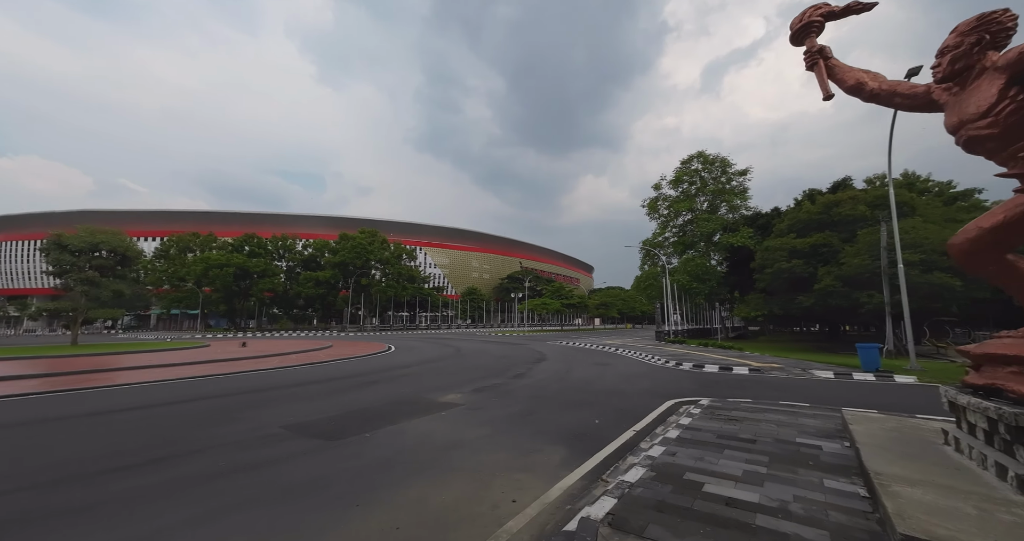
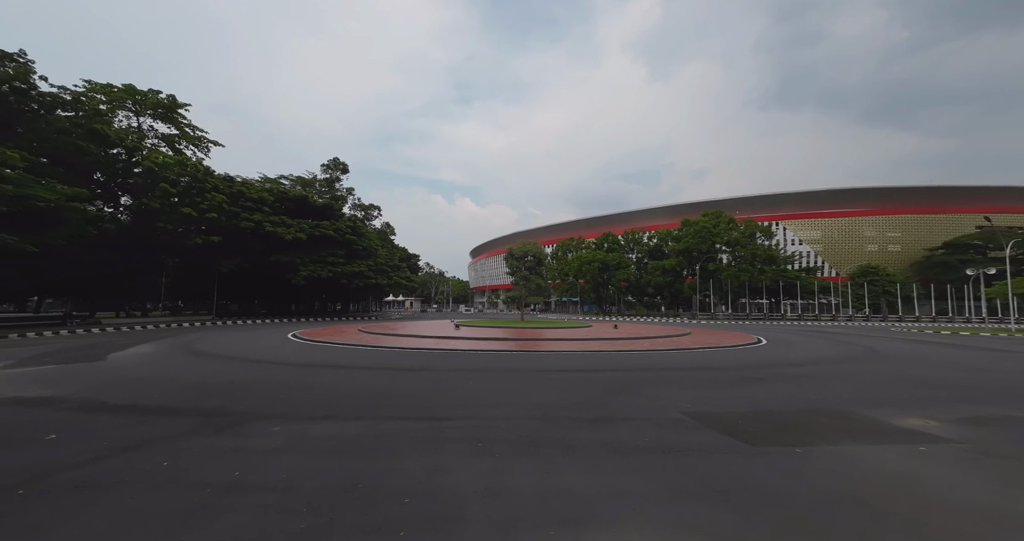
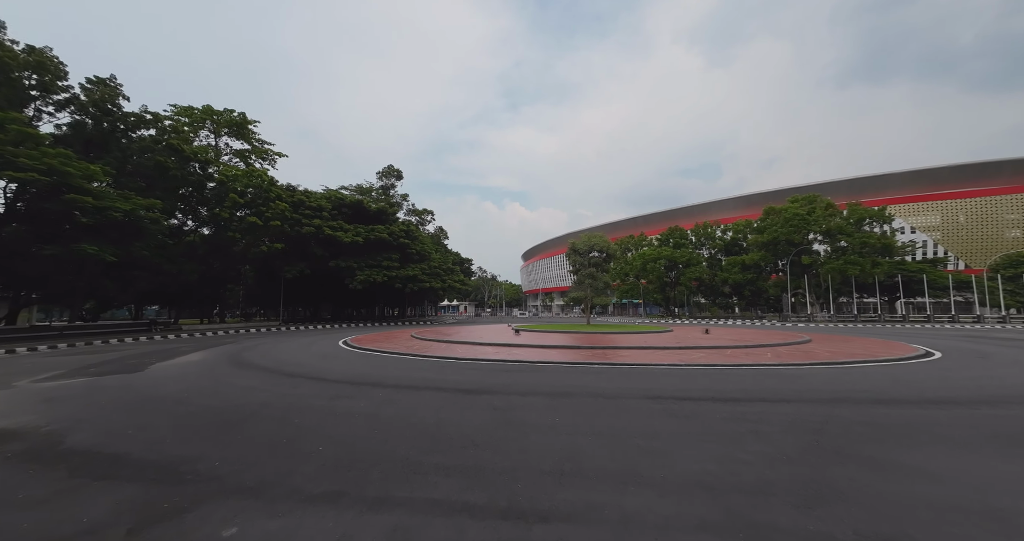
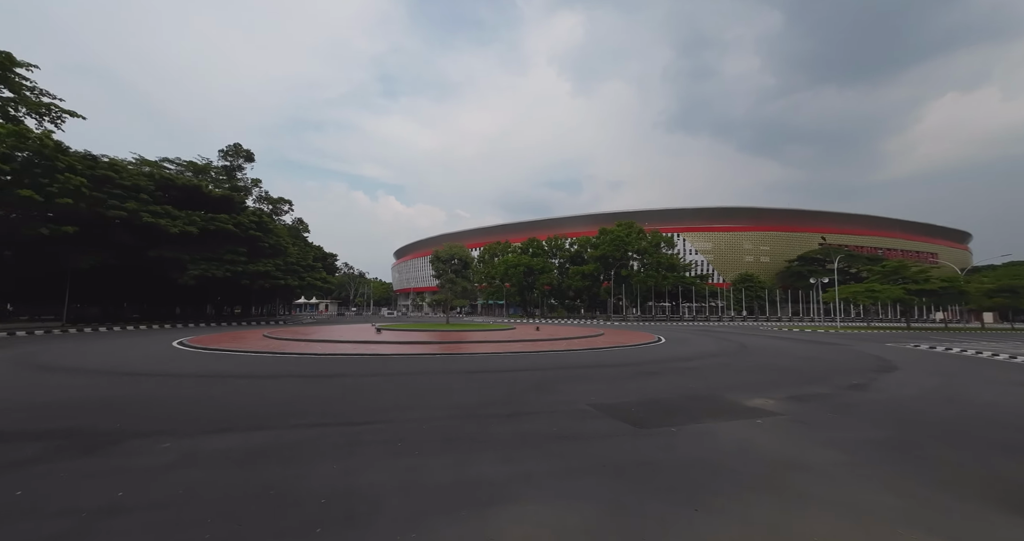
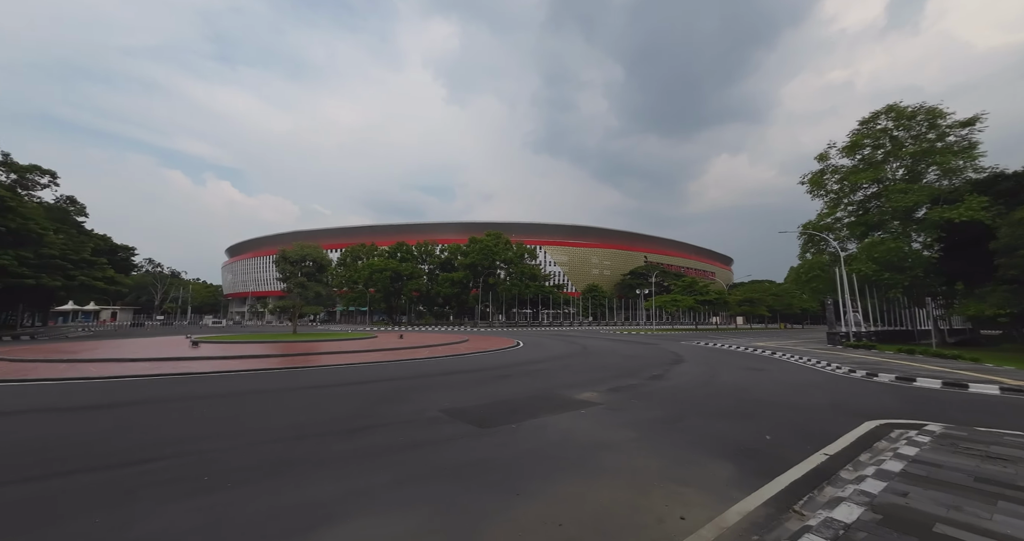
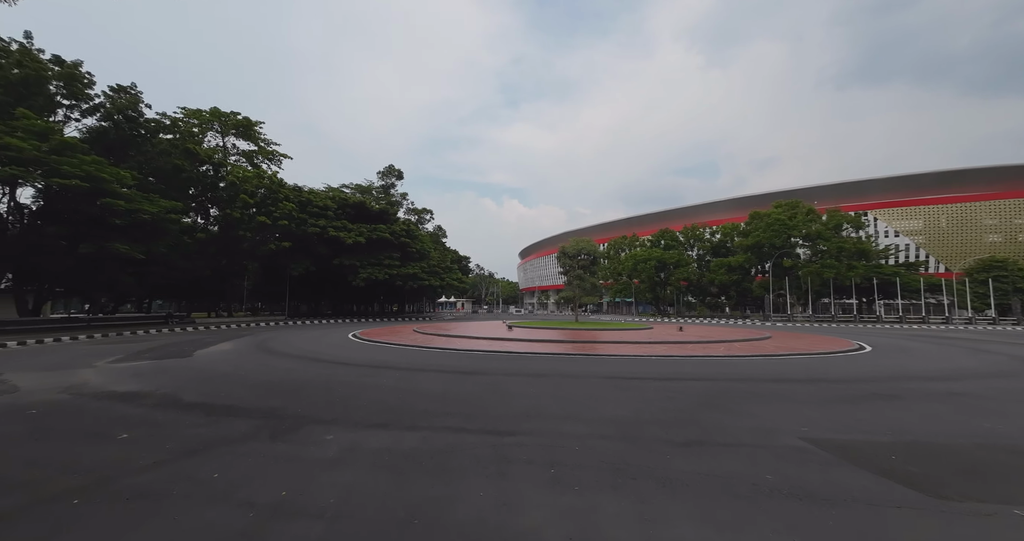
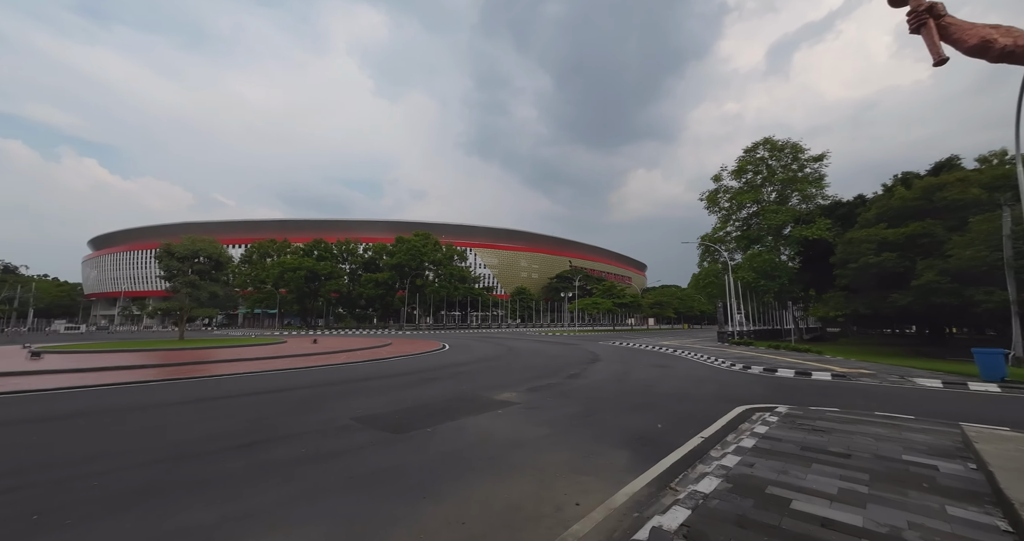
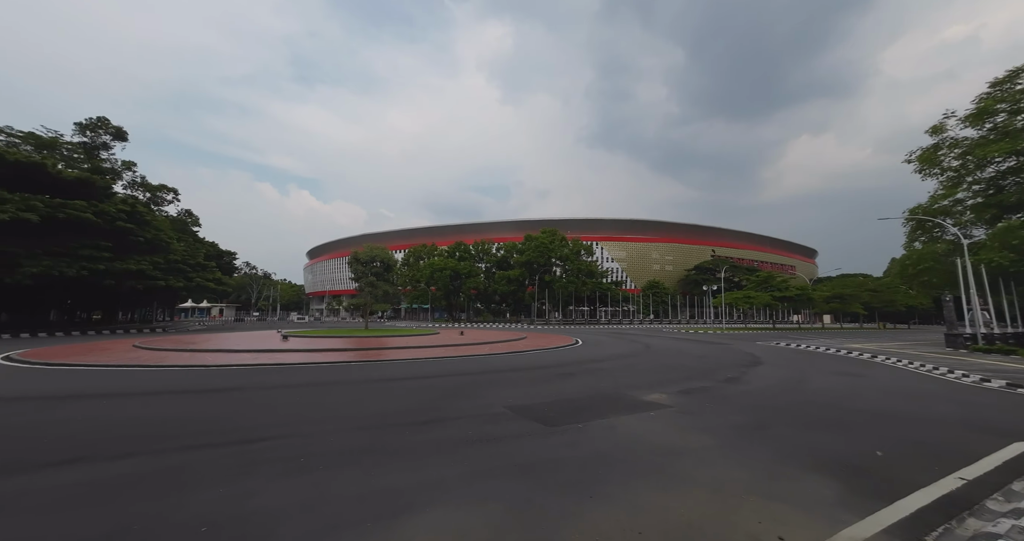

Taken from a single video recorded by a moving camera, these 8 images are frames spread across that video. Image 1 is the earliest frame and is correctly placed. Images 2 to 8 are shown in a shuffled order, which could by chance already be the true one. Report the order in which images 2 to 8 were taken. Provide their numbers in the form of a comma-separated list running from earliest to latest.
7, 5, 8, 4, 2, 6, 3
